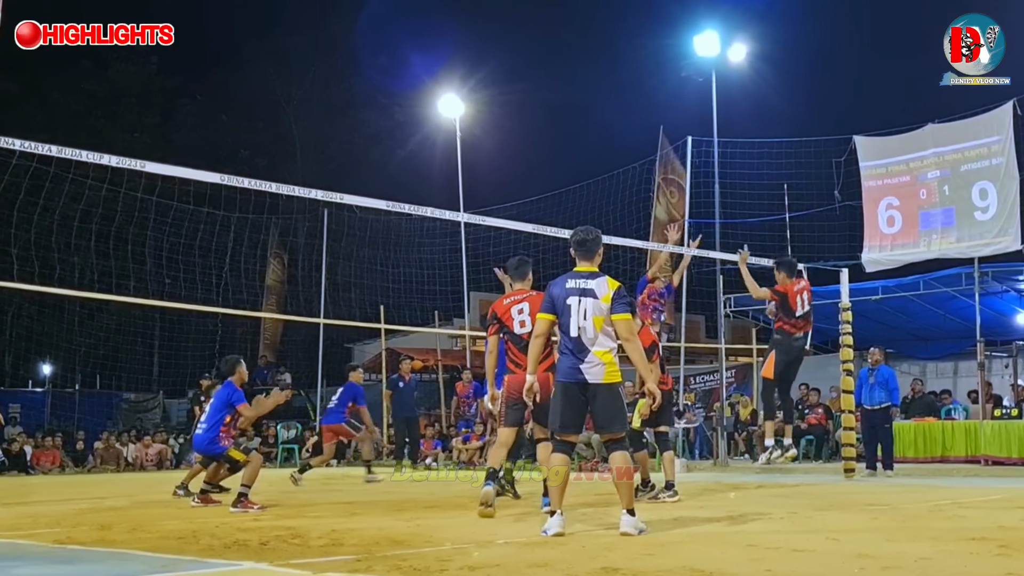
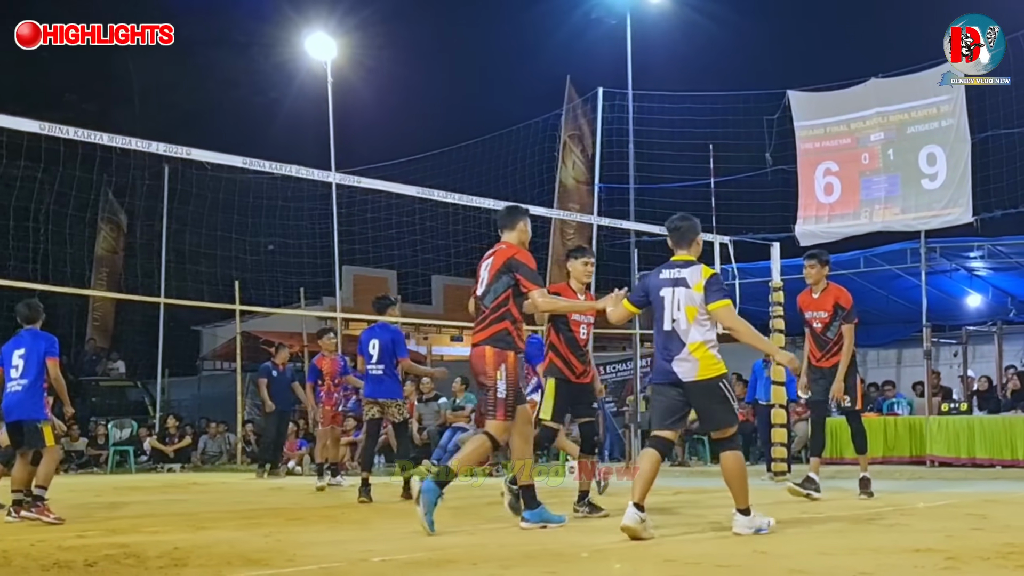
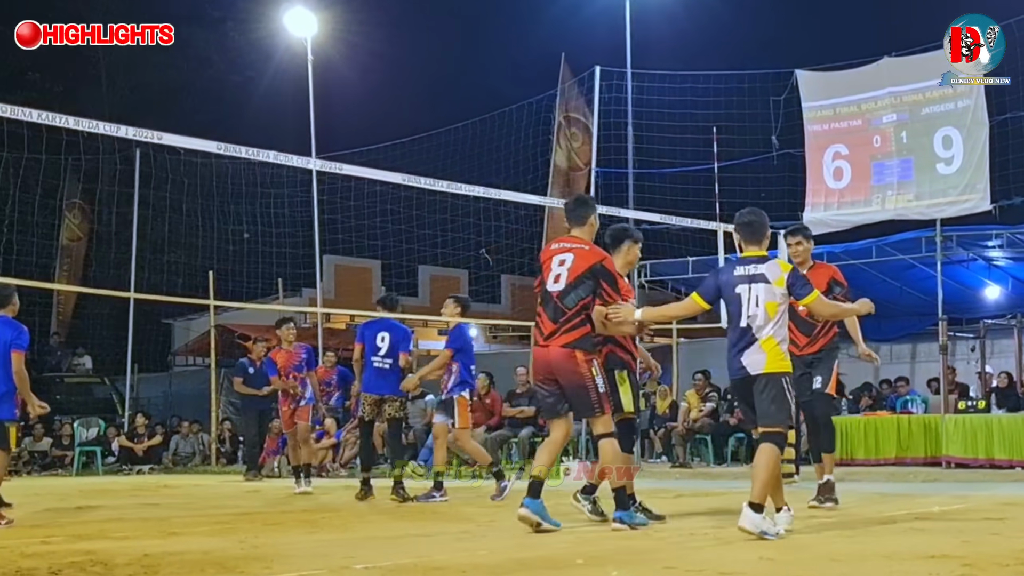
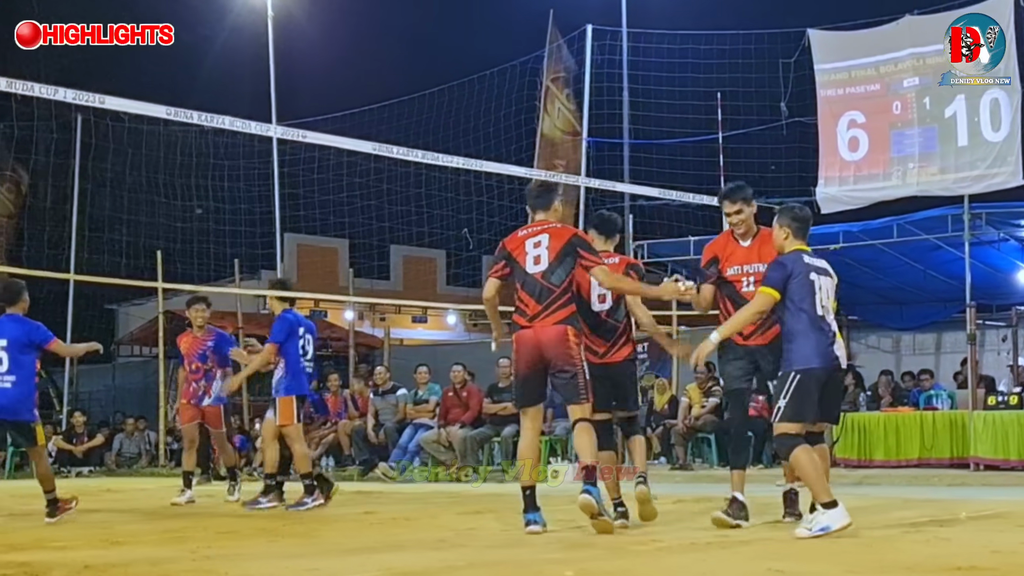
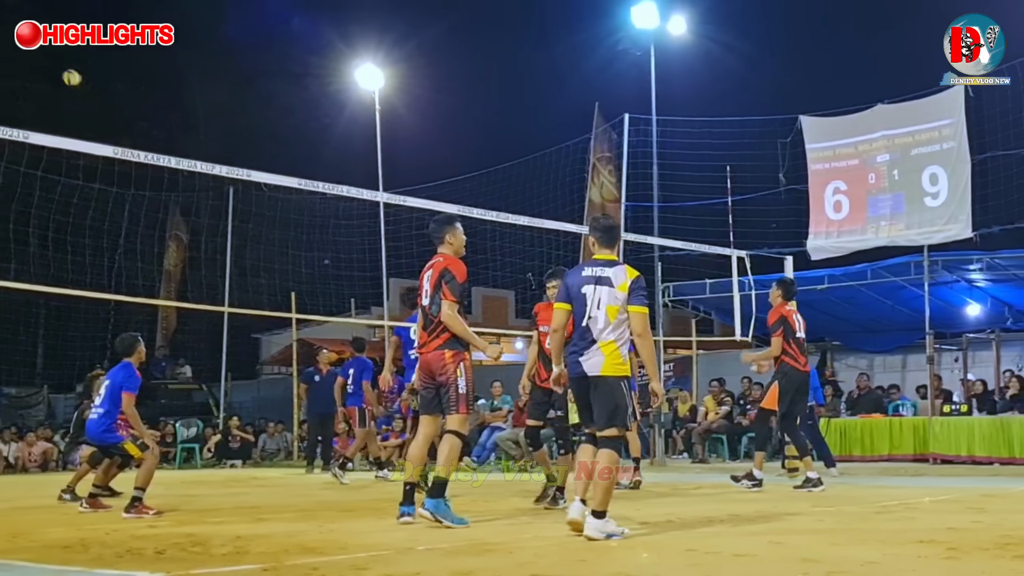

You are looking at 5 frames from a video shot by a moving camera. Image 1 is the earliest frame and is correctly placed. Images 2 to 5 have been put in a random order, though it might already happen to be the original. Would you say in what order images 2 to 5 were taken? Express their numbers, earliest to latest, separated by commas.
5, 2, 3, 4
